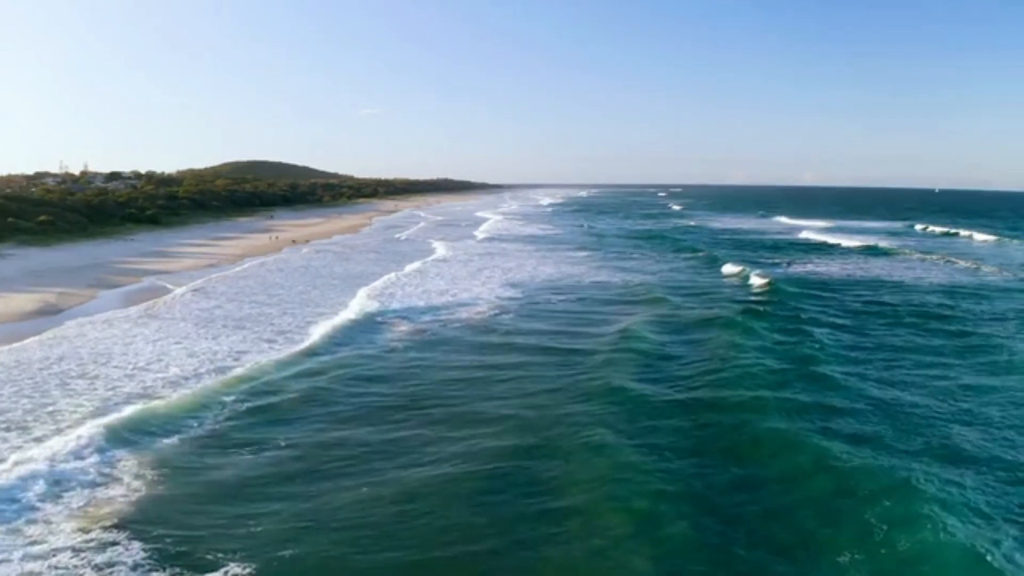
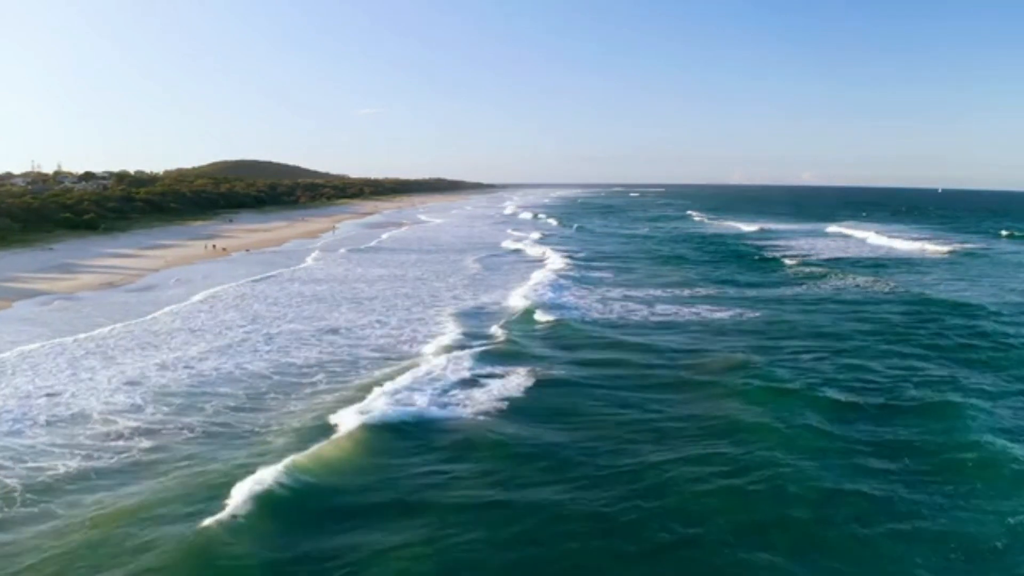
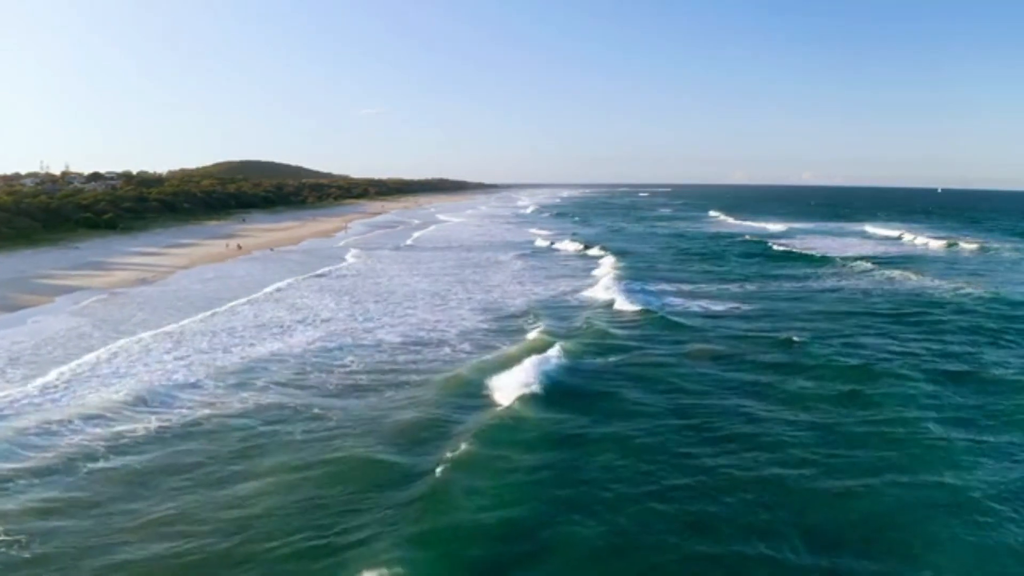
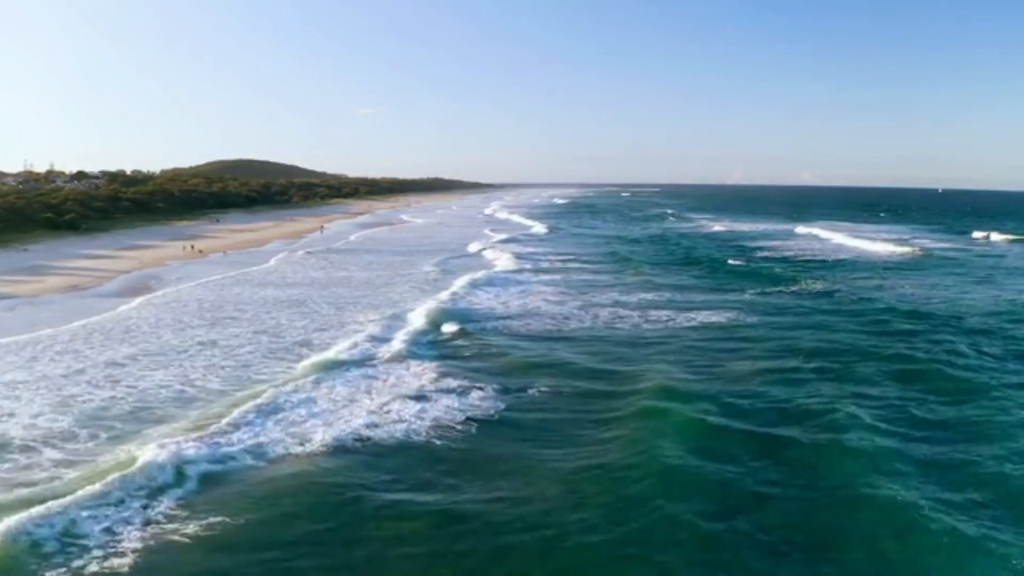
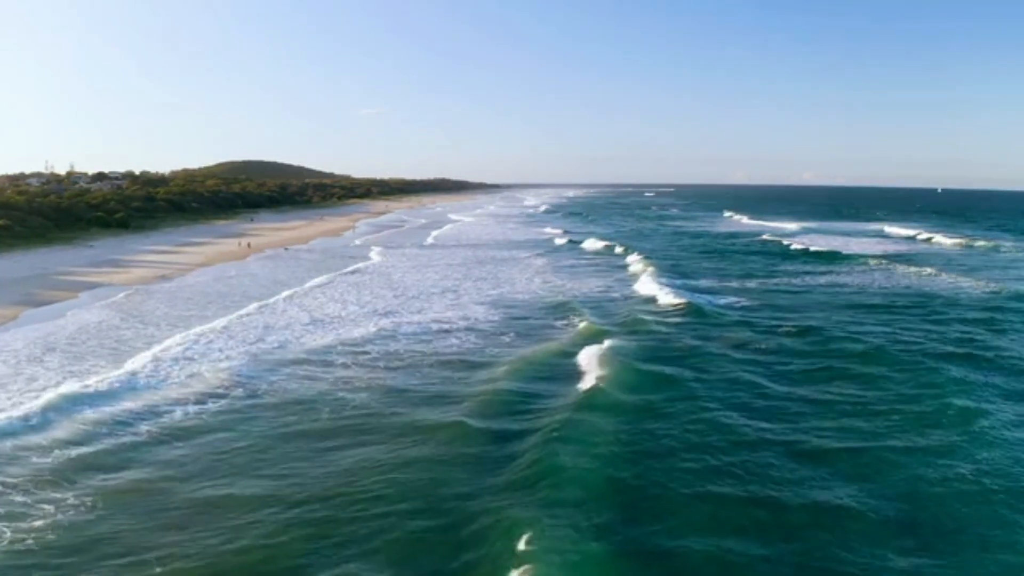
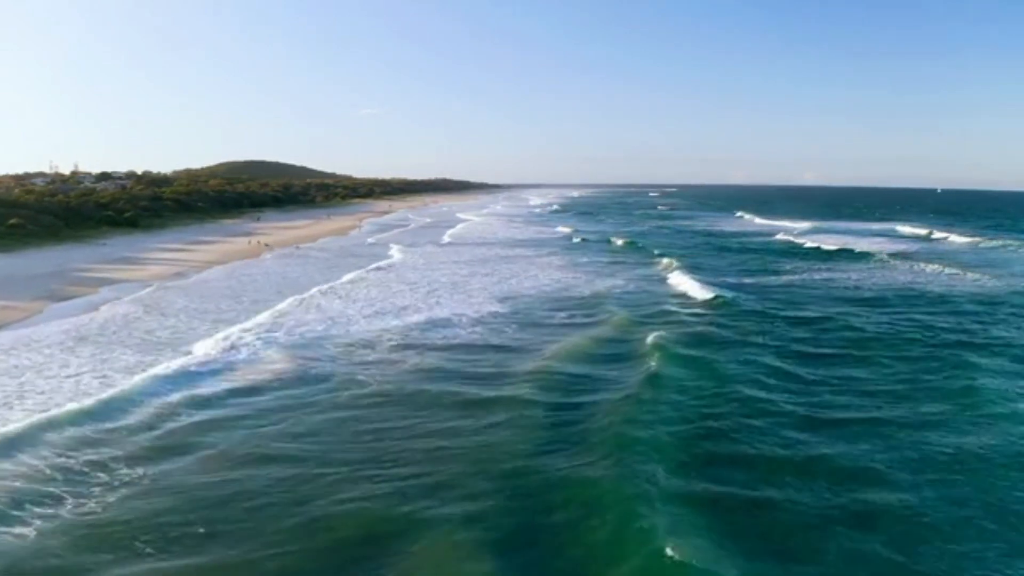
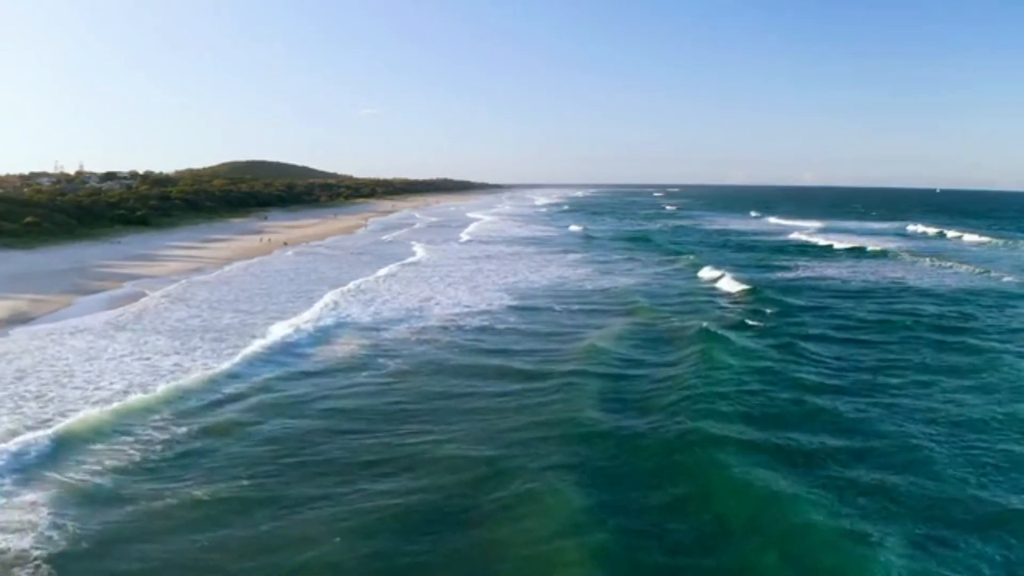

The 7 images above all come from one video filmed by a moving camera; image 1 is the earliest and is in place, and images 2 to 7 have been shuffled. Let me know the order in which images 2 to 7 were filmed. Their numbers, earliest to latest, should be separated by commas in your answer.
7, 6, 5, 3, 2, 4
